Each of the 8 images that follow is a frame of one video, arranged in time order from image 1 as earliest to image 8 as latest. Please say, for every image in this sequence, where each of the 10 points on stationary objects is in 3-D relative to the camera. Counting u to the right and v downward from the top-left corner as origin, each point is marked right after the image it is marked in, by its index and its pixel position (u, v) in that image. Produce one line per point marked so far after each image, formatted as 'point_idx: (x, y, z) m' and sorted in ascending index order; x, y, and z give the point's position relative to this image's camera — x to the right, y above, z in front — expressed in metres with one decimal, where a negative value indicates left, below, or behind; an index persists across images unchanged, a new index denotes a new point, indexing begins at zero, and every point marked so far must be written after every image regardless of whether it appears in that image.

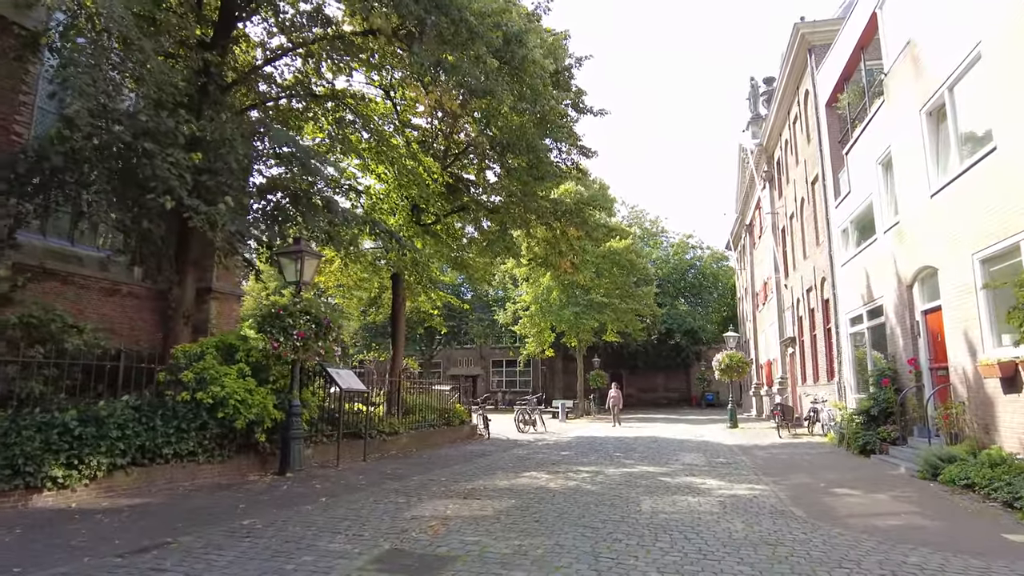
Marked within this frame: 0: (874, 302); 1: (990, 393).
0: (+8.2, -0.3, +15.1) m
1: (+6.9, -1.5, +9.7) m
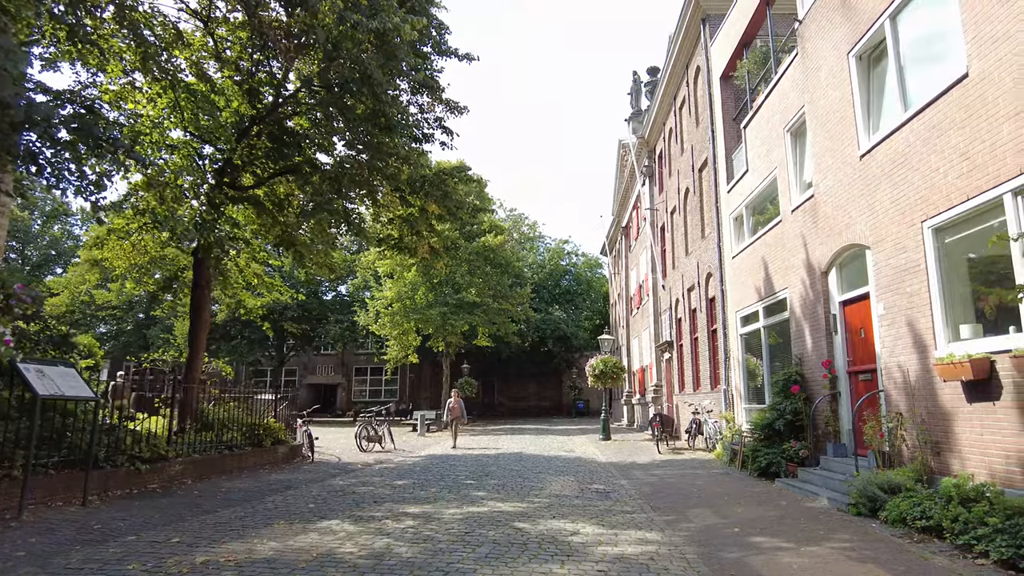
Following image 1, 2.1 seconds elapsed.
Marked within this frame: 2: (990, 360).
0: (+5.1, -0.2, +12.9) m
1: (+4.7, -1.2, +7.3) m
2: (+4.6, -0.7, +6.4) m
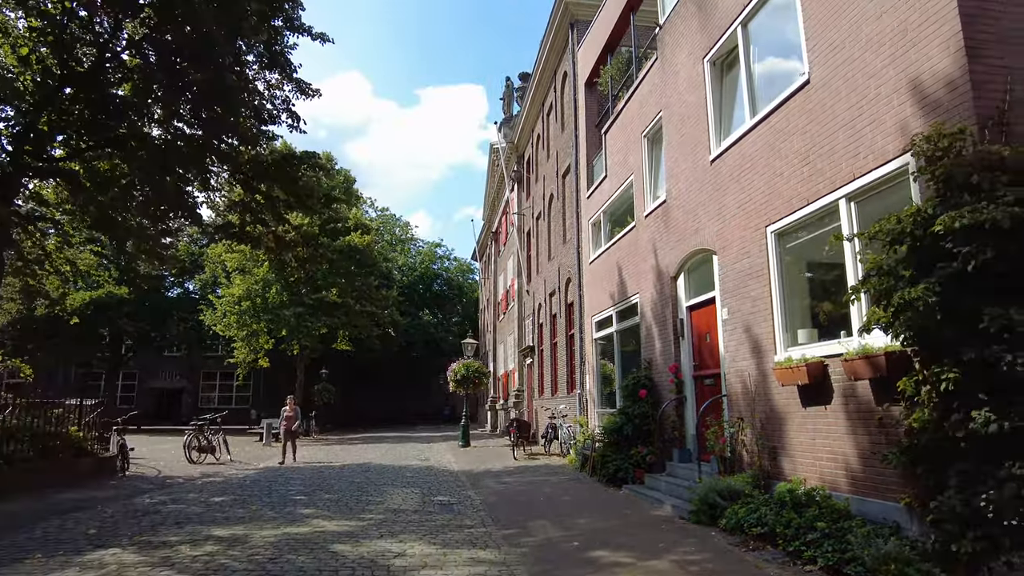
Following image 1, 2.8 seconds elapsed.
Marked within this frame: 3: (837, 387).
0: (+2.2, -0.3, +12.9) m
1: (+2.9, -1.3, +7.3) m
2: (+3.0, -0.7, +6.4) m
3: (+3.1, -0.9, +6.3) m
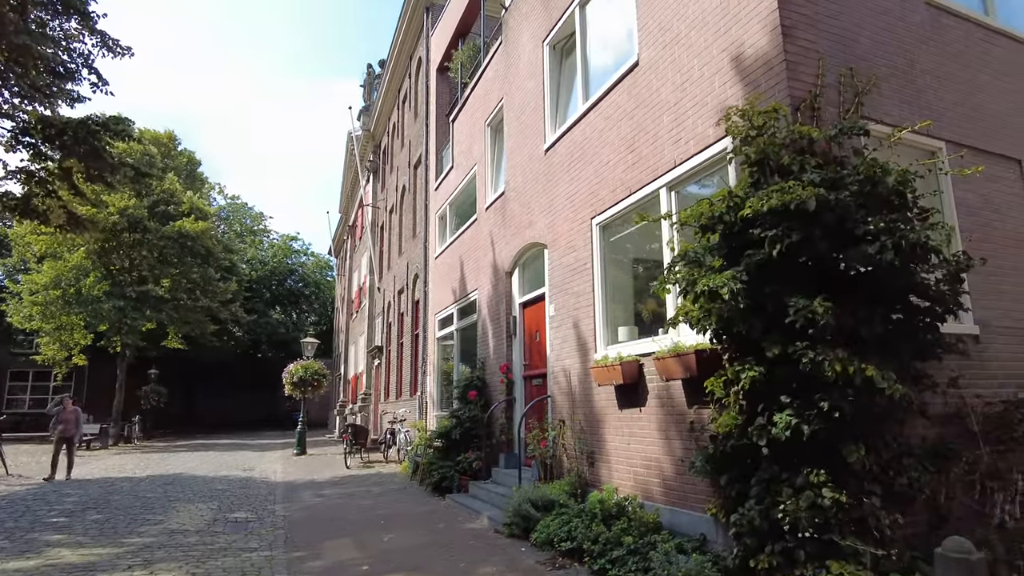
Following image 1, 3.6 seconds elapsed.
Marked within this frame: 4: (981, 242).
0: (-0.9, -0.2, +12.2) m
1: (+0.9, -1.2, +6.9) m
2: (+1.2, -0.7, +6.0) m
3: (+1.2, -0.9, +5.9) m
4: (+3.7, +0.4, +5.3) m
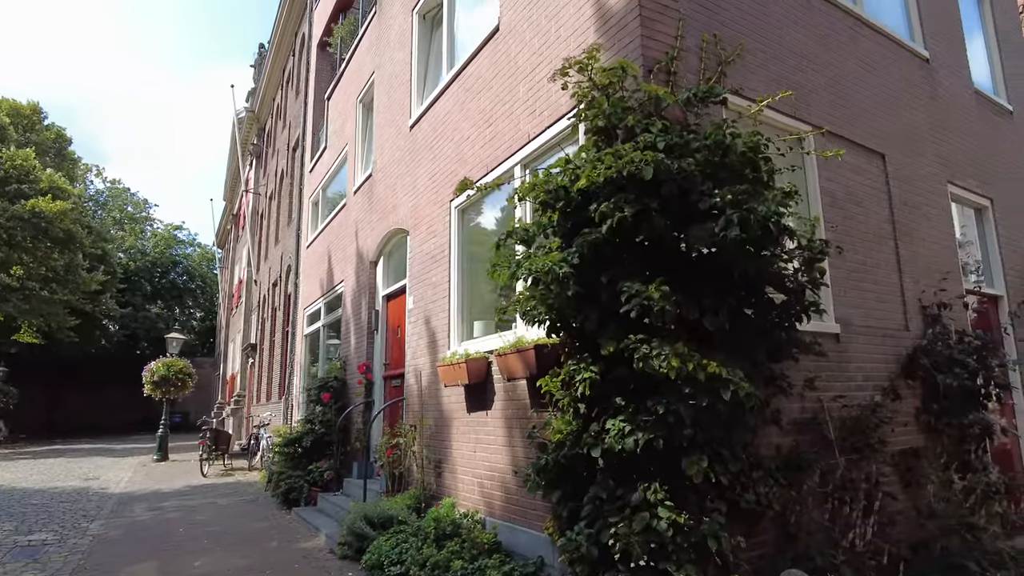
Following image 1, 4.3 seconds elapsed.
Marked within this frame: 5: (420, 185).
0: (-3.0, 0.0, +11.2) m
1: (-0.6, -1.1, +6.1) m
2: (-0.2, -0.6, +5.3) m
3: (-0.1, -0.8, +5.2) m
4: (+2.5, +0.4, +5.0) m
5: (-1.1, +1.2, +7.5) m
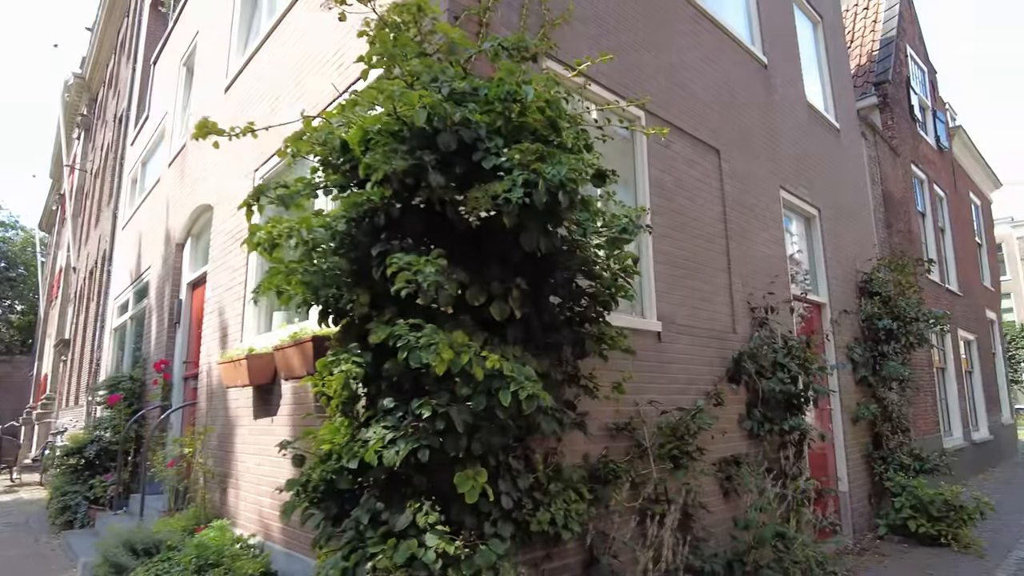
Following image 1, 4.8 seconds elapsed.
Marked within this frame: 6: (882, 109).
0: (-5.5, +0.2, +9.7) m
1: (-2.2, -1.0, +5.2) m
2: (-1.6, -0.5, +4.5) m
3: (-1.5, -0.7, +4.4) m
4: (+1.1, +0.4, +4.7) m
5: (-2.8, +1.3, +6.5) m
6: (+5.8, +2.8, +10.4) m
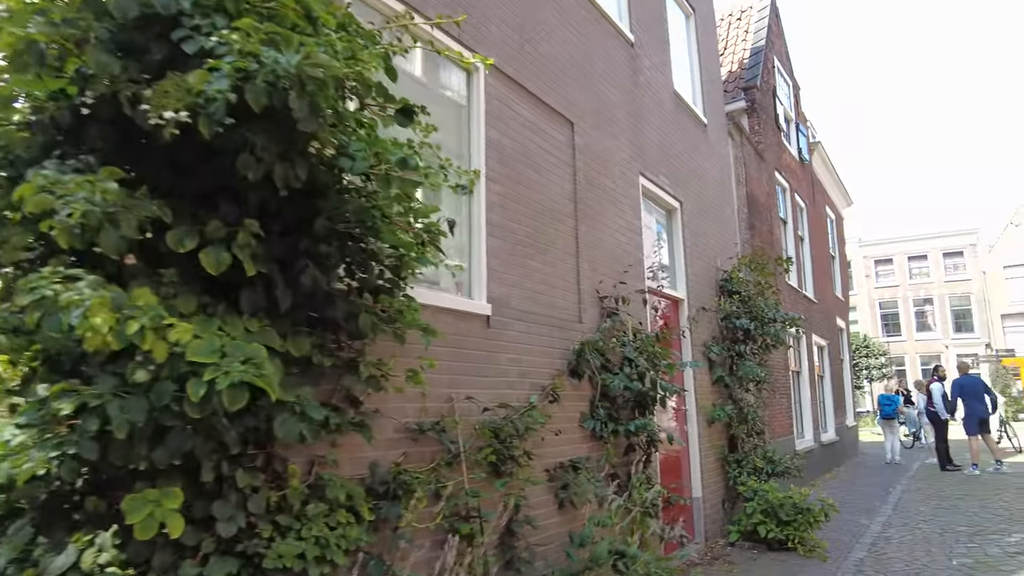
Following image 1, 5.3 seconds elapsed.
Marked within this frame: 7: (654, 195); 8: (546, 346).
0: (-7.3, +0.5, +8.0) m
1: (-3.4, -0.8, +4.0) m
2: (-2.7, -0.3, +3.4) m
3: (-2.6, -0.5, +3.3) m
4: (0.0, +0.5, +4.1) m
5: (-4.1, +1.6, +5.2) m
6: (+3.8, +2.8, +10.5) m
7: (+1.3, +0.9, +6.1) m
8: (+0.2, -0.4, +4.1) m
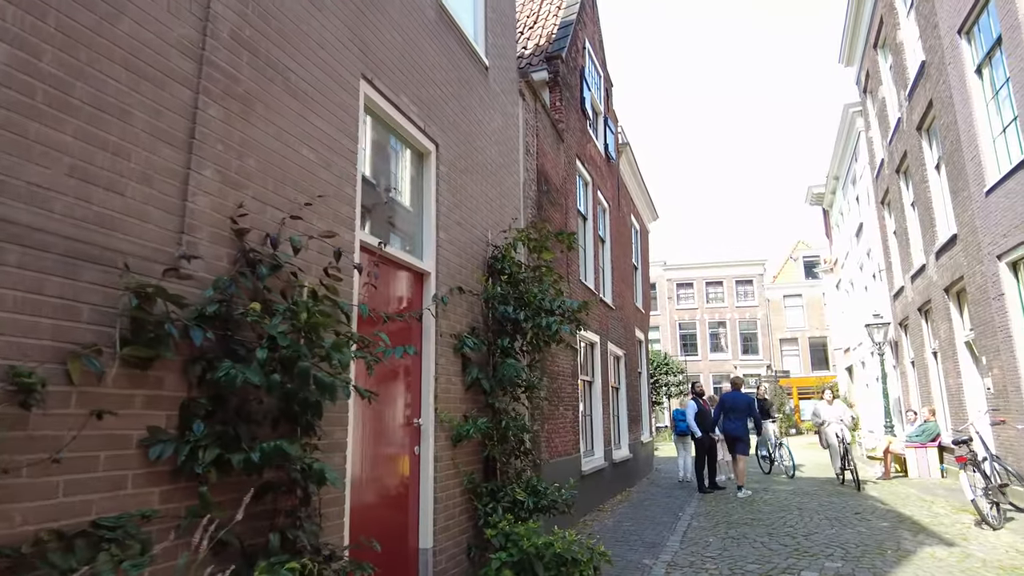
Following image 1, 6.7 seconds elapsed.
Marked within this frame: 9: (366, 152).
0: (-9.6, +1.2, +4.0) m
1: (-4.9, -0.2, +1.1) m
2: (-4.1, +0.3, +0.7) m
3: (-3.9, 0.0, +0.6) m
4: (-1.6, +0.9, +2.0) m
5: (-5.8, +2.1, +2.1) m
6: (+0.6, +2.8, +9.2) m
7: (-0.8, +1.1, +4.4) m
8: (-1.4, 0.0, +2.1) m
9: (-0.9, +0.8, +4.2) m
